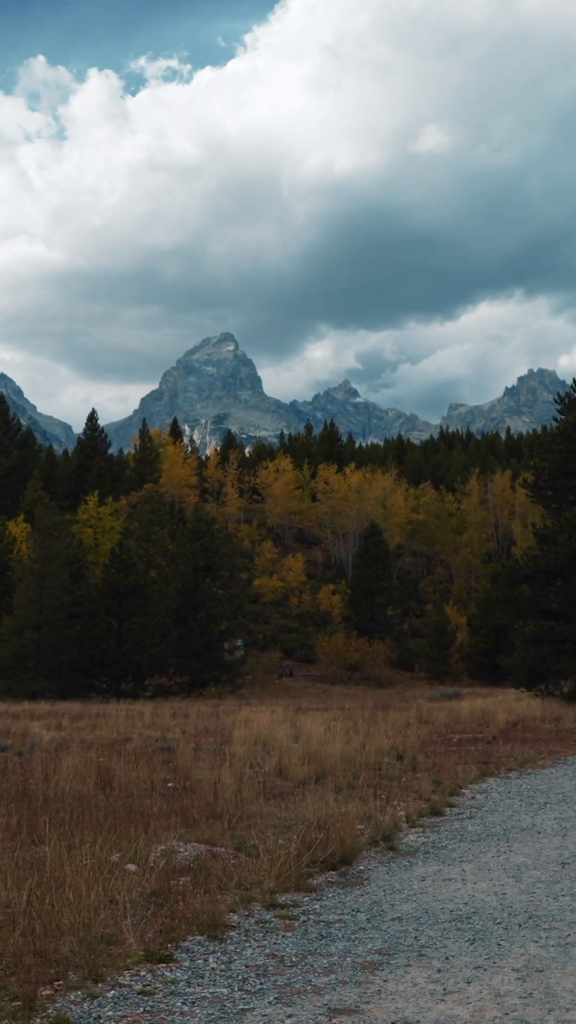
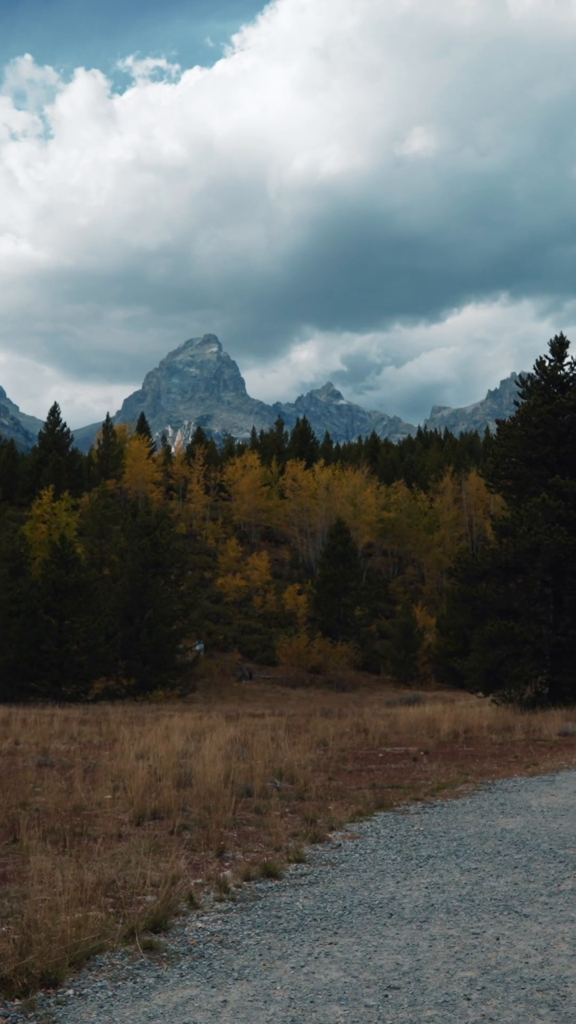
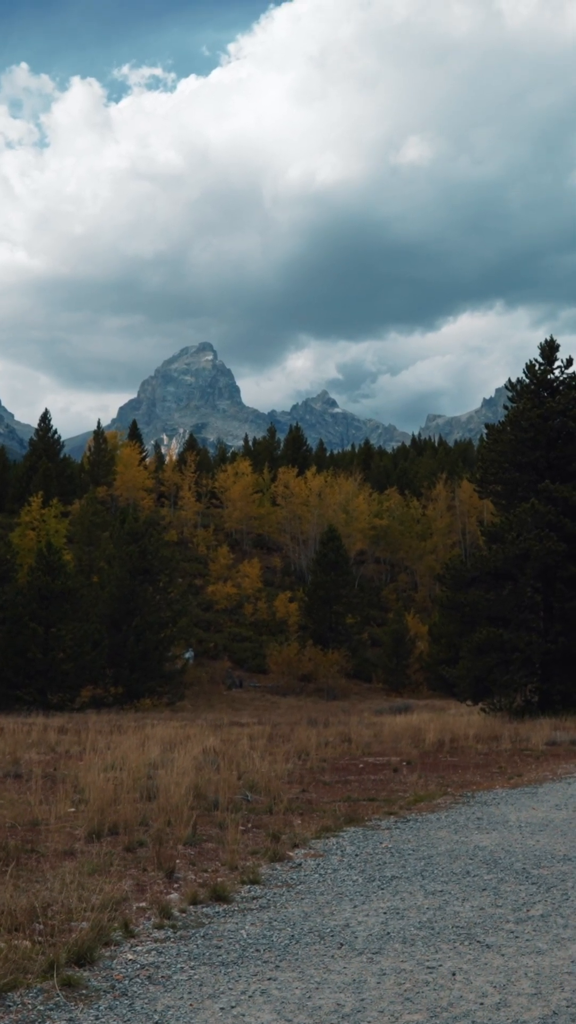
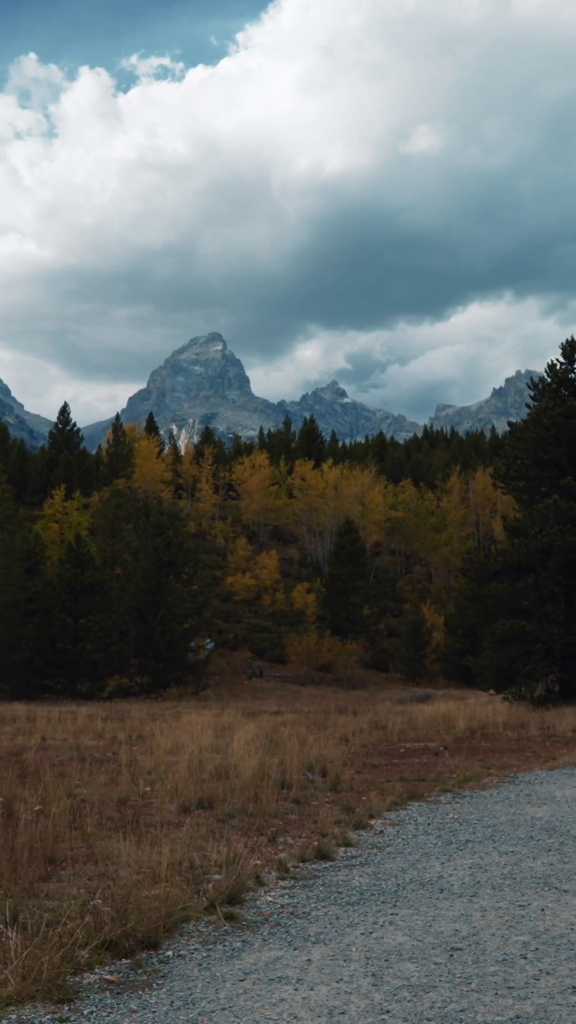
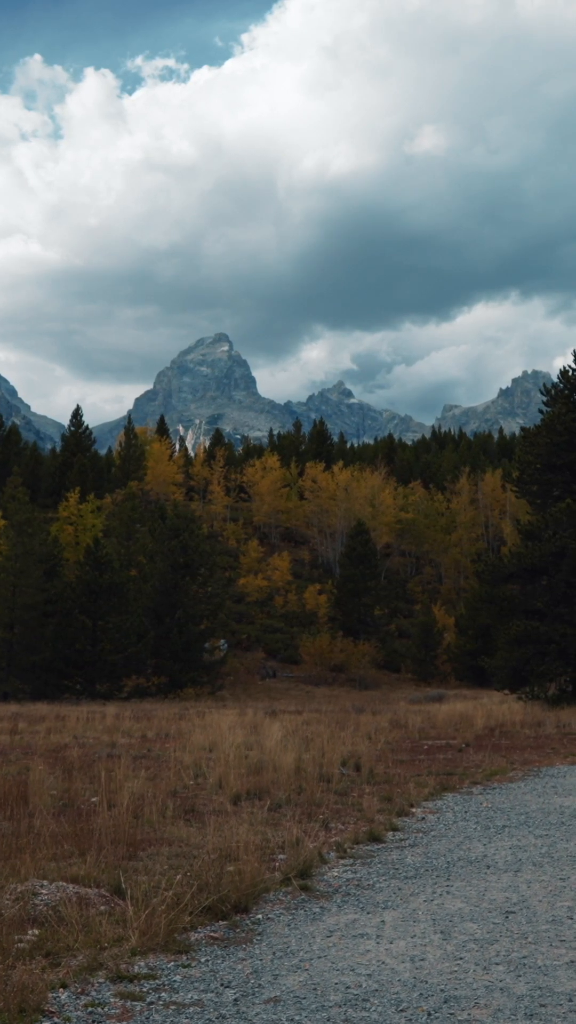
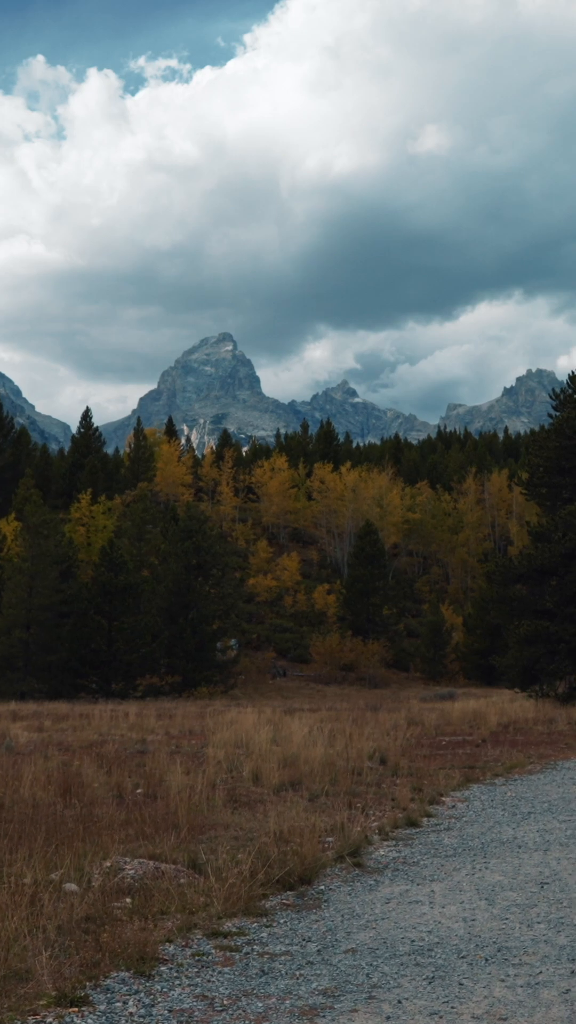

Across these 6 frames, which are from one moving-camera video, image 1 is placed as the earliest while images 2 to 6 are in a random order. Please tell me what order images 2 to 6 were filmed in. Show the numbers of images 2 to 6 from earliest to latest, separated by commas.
6, 5, 4, 2, 3
